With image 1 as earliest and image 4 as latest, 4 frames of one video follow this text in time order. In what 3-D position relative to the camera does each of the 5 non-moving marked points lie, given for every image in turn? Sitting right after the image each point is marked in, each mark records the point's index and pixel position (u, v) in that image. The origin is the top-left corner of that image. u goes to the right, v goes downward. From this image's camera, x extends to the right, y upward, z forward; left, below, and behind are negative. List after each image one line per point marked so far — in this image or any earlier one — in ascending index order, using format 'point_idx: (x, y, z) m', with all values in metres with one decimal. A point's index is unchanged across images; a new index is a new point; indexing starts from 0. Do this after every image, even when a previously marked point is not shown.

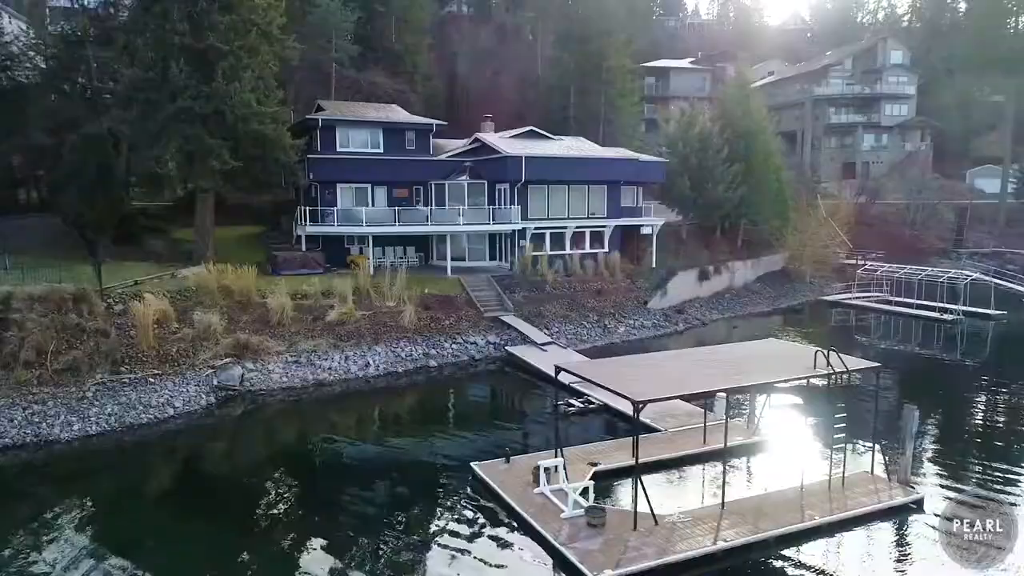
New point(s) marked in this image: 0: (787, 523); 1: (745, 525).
0: (+4.8, -4.2, +12.6) m
1: (+4.0, -4.2, +12.5) m
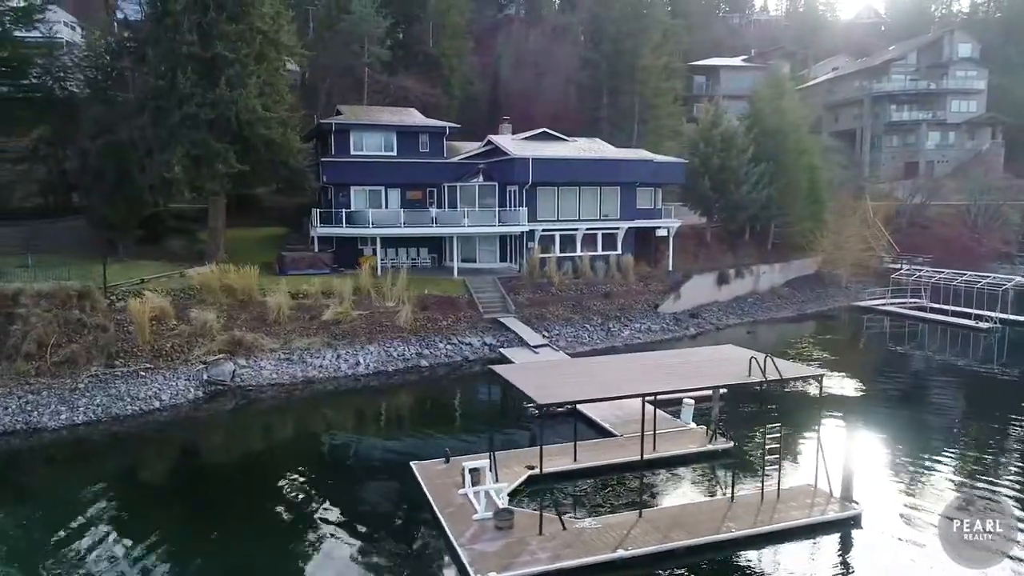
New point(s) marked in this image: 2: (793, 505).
0: (+3.2, -4.2, +12.2) m
1: (+2.4, -4.2, +12.2) m
2: (+5.2, -4.1, +13.3) m
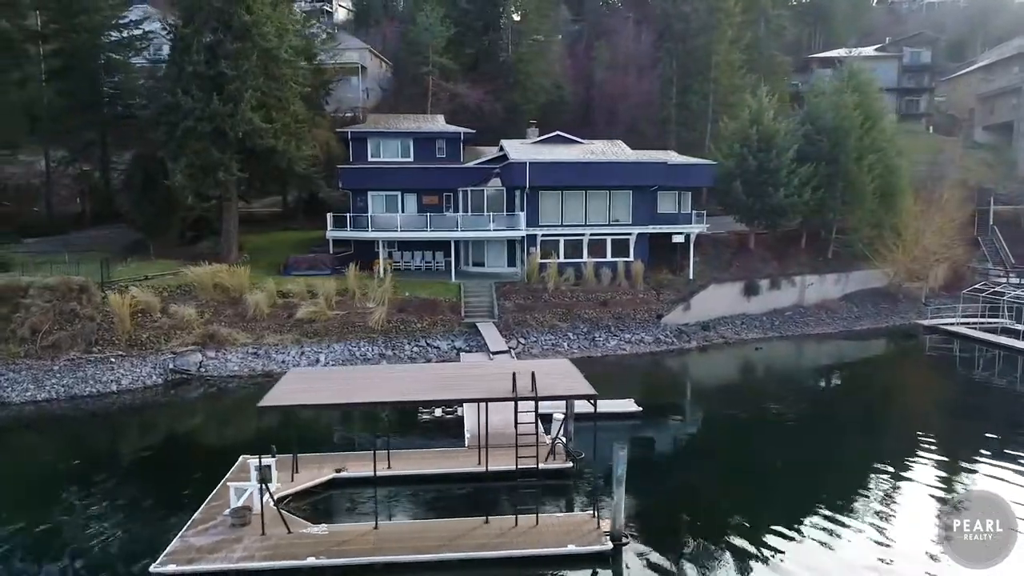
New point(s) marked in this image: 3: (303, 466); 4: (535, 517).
0: (-1.7, -4.4, +11.8) m
1: (-2.5, -4.4, +12.0) m
2: (+0.5, -4.3, +12.5) m
3: (-4.5, -3.9, +15.4) m
4: (+0.5, -4.2, +13.0) m
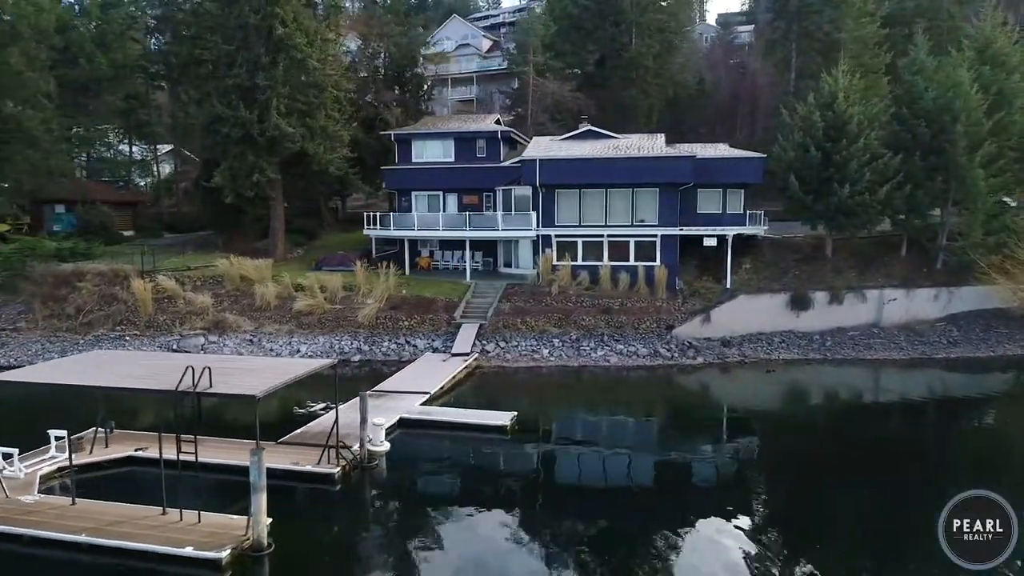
0: (-7.8, -4.2, +12.3) m
1: (-8.5, -4.1, +12.7) m
2: (-5.5, -4.2, +12.2) m
3: (-9.3, -3.6, +16.6) m
4: (-5.3, -4.1, +12.8) m
